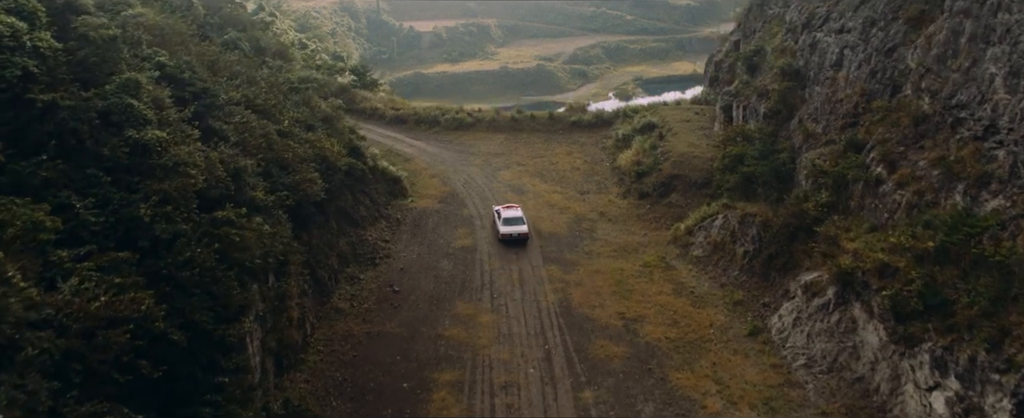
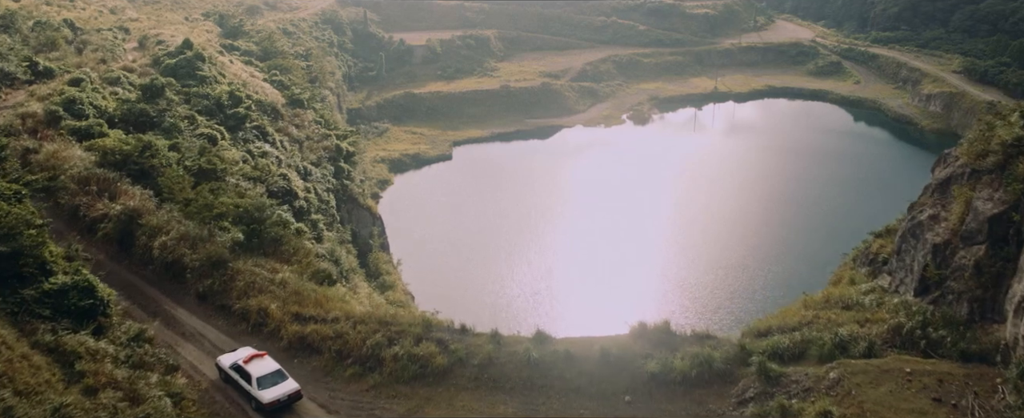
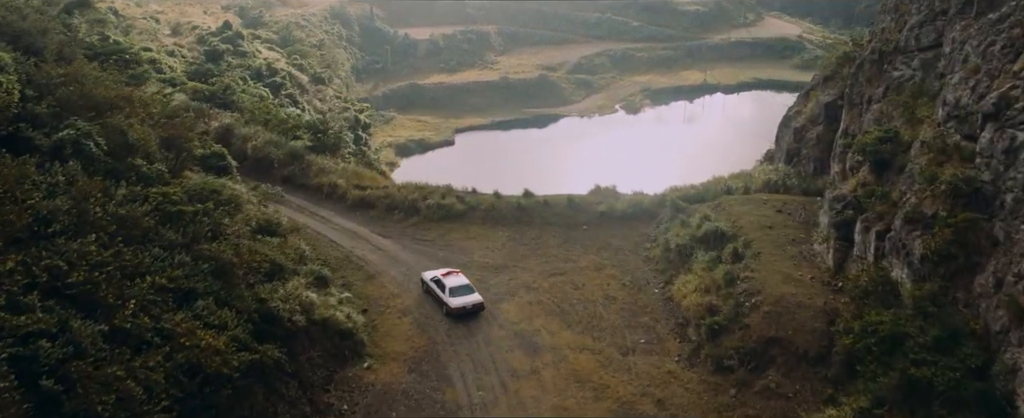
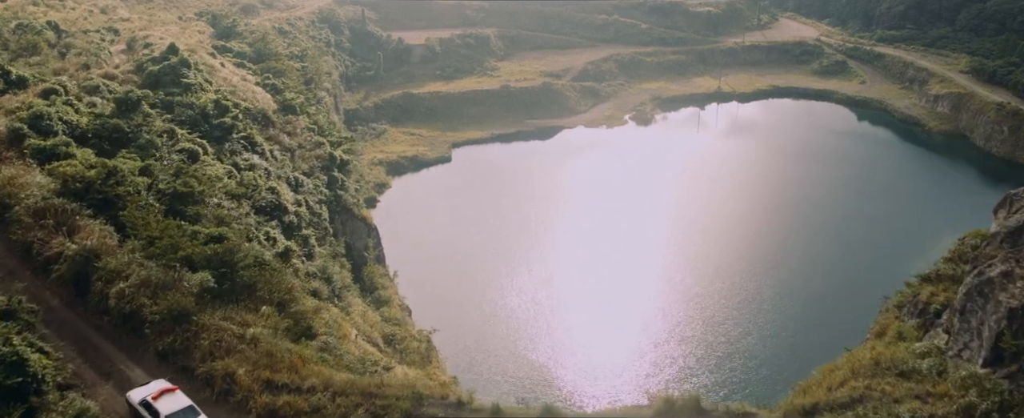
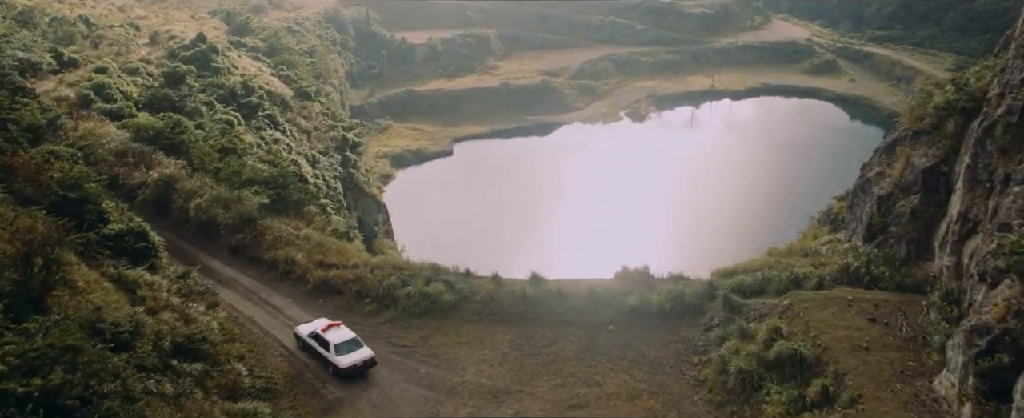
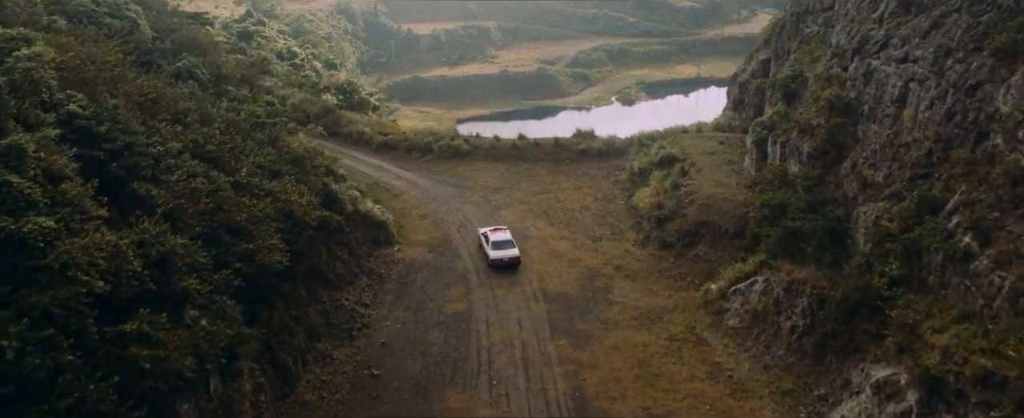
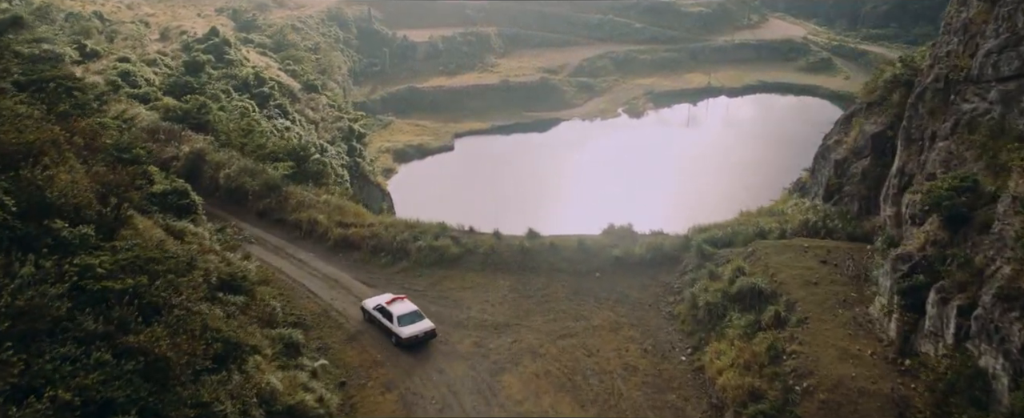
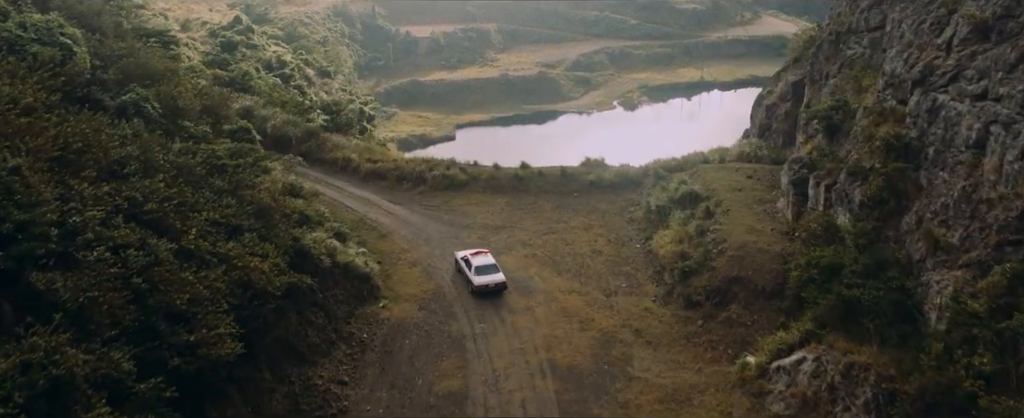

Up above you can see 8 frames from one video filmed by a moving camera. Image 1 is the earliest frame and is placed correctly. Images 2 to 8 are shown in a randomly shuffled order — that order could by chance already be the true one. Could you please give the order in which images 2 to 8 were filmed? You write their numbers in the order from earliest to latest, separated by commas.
6, 8, 3, 7, 5, 2, 4
